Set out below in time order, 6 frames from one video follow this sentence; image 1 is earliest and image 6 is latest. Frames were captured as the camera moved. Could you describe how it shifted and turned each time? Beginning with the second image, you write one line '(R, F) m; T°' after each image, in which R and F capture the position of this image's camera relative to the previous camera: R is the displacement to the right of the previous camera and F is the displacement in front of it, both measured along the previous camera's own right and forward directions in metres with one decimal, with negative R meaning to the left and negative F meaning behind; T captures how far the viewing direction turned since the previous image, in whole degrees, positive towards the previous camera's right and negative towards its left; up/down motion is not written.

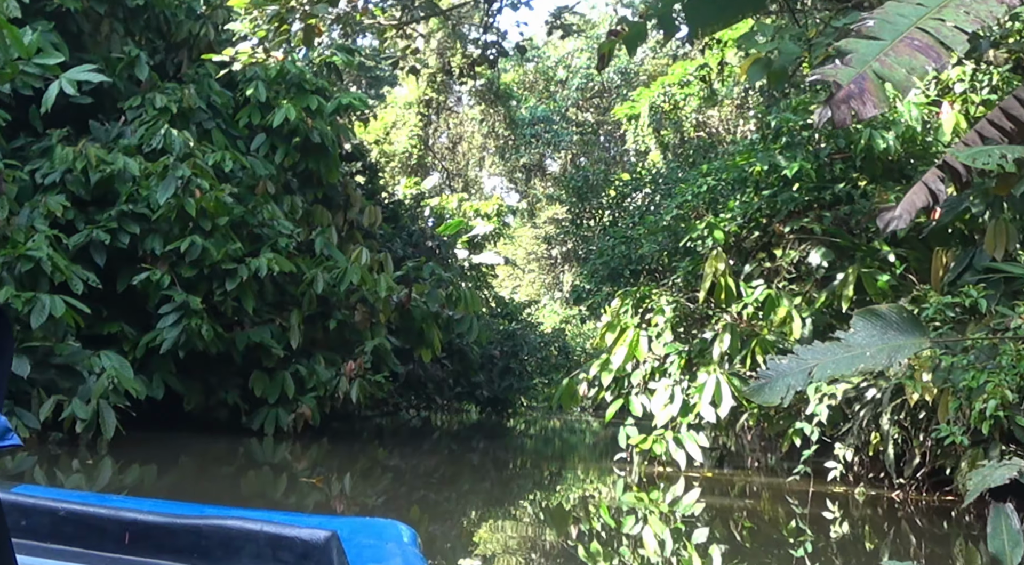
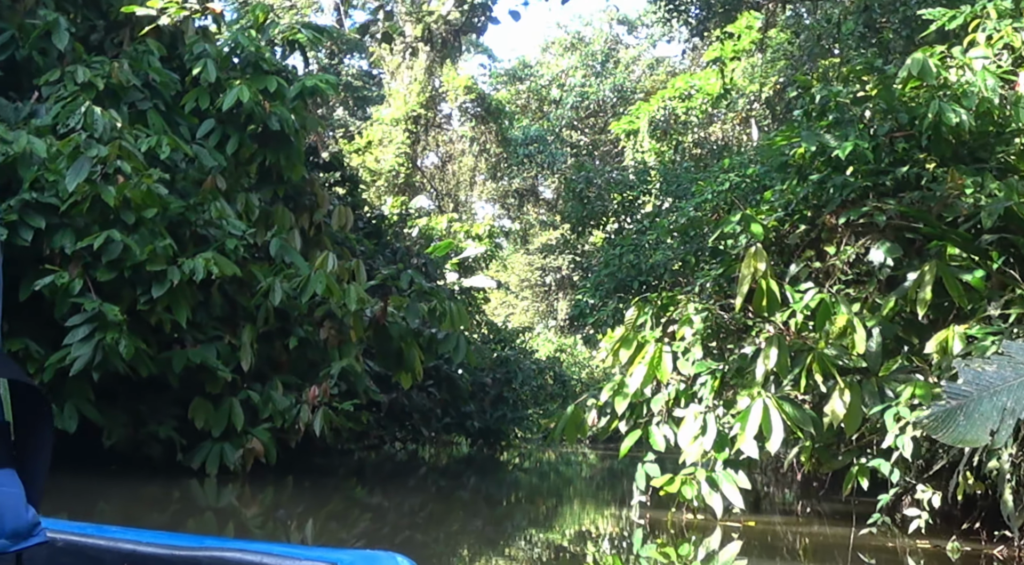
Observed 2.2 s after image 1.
(0.0, +1.0) m; 0°
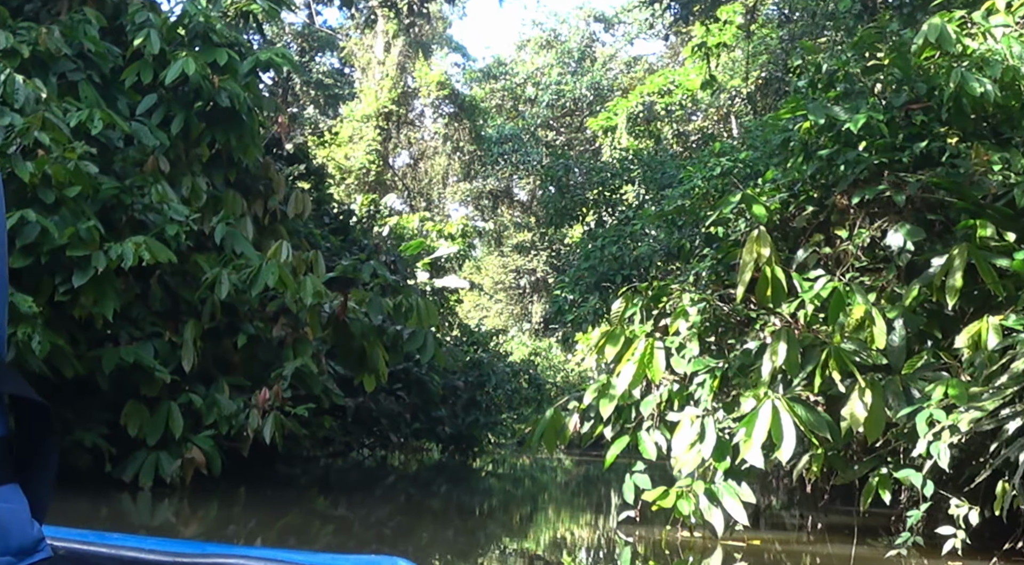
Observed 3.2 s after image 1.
(0.0, +0.5) m; +1°
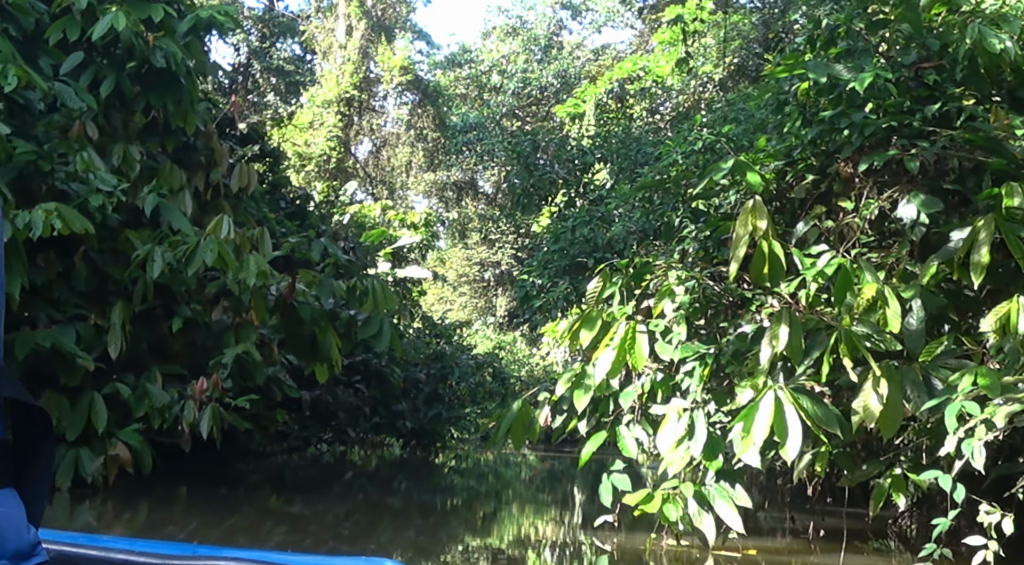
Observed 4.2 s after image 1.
(0.0, +0.5) m; +2°
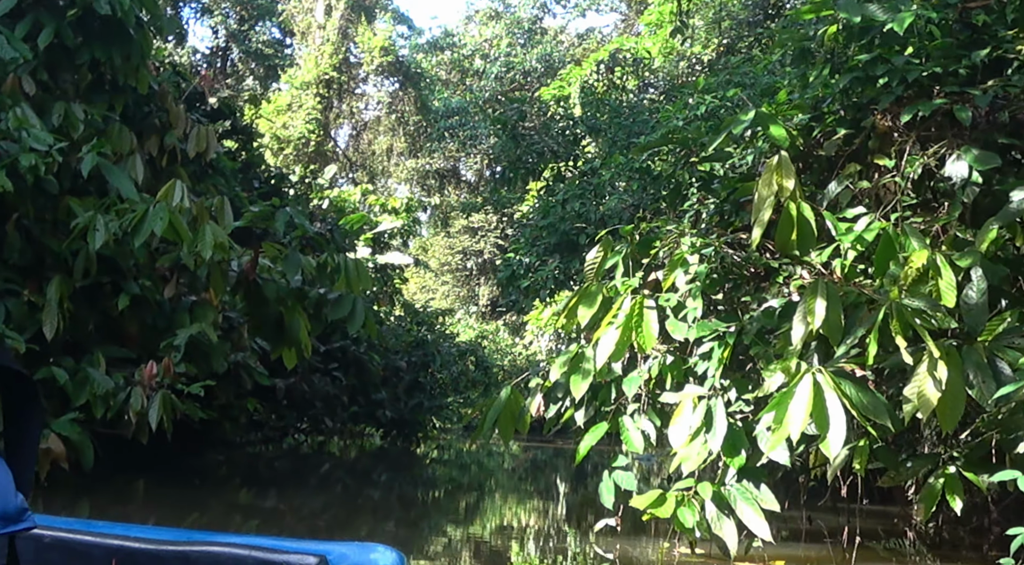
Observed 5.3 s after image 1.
(0.0, +0.5) m; +1°
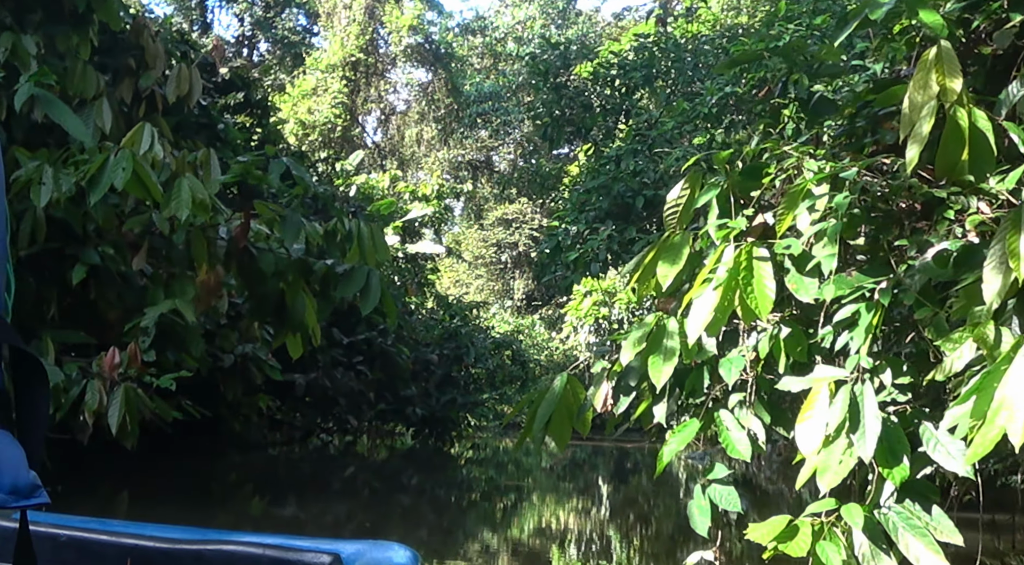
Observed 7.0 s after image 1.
(0.0, +0.8) m; -2°
